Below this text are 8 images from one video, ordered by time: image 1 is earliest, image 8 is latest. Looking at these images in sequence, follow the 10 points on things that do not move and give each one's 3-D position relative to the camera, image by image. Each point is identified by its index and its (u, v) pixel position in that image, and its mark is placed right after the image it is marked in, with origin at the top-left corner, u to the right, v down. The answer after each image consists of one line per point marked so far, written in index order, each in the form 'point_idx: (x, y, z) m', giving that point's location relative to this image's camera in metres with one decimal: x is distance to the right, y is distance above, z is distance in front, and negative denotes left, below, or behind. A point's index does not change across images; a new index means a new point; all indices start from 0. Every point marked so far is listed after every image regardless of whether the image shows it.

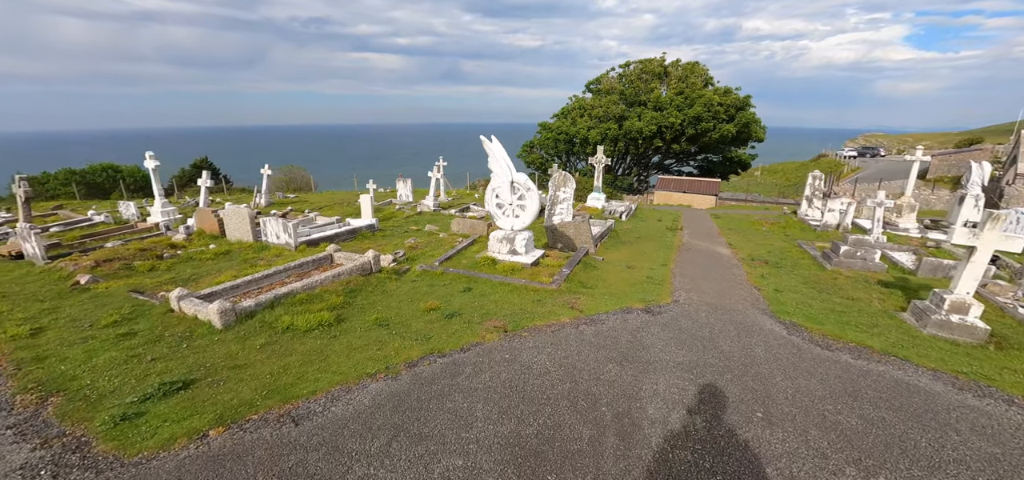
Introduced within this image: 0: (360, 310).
0: (-2.5, -1.2, +6.9) m
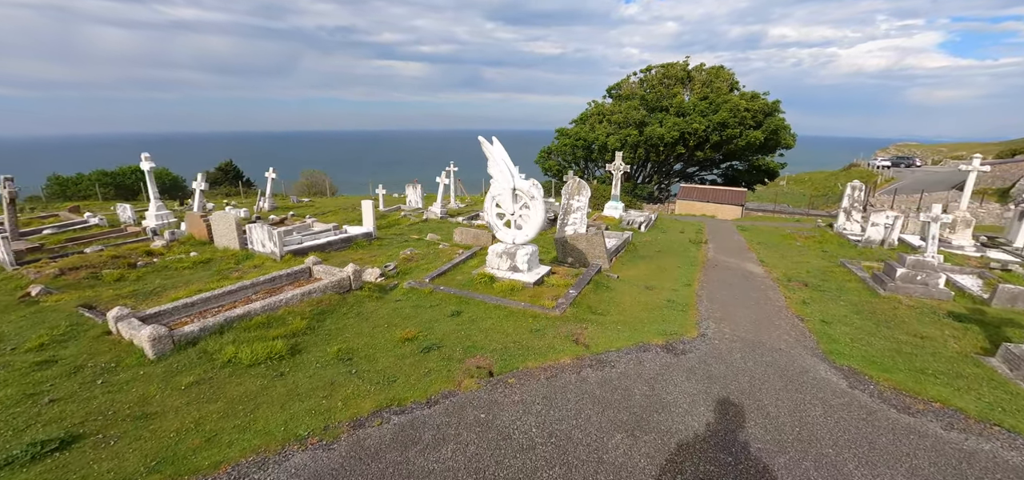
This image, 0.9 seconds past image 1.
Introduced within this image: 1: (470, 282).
0: (-2.6, -1.4, +5.8) m
1: (-0.8, -0.8, +8.2) m
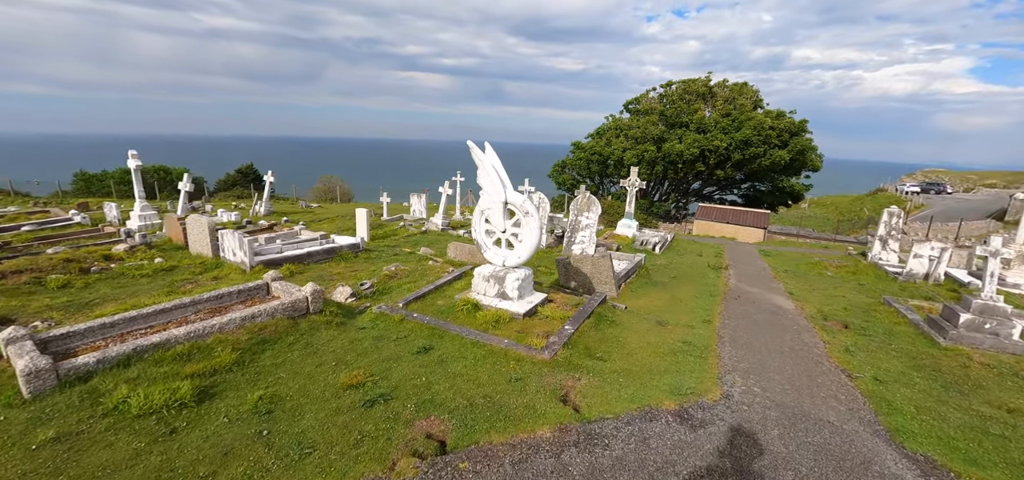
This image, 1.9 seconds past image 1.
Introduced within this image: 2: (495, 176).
0: (-2.9, -1.5, +4.7) m
1: (-1.0, -1.1, +7.0) m
2: (-0.3, +1.1, +7.0) m
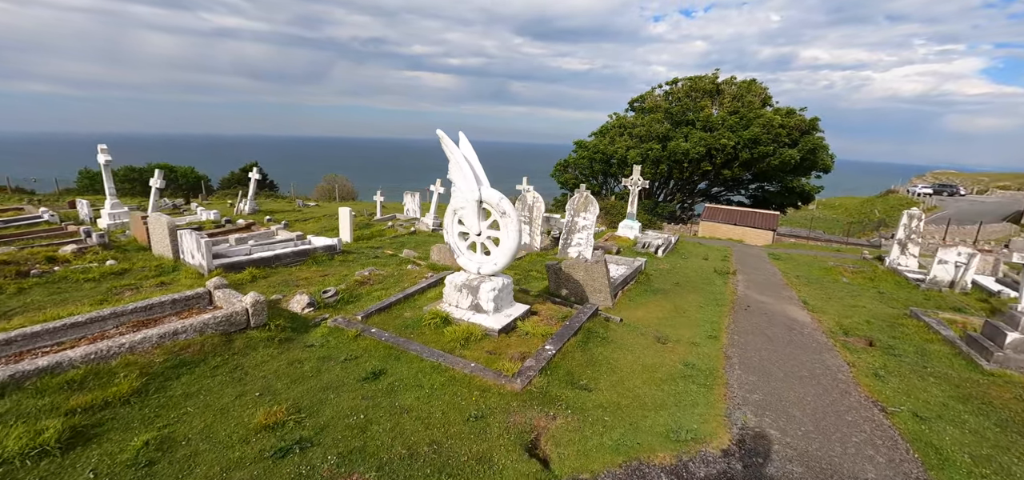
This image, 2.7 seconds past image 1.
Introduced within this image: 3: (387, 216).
0: (-3.3, -1.6, +3.8) m
1: (-1.4, -1.2, +6.1) m
2: (-0.6, +1.0, +6.1) m
3: (-5.8, +1.1, +19.8) m
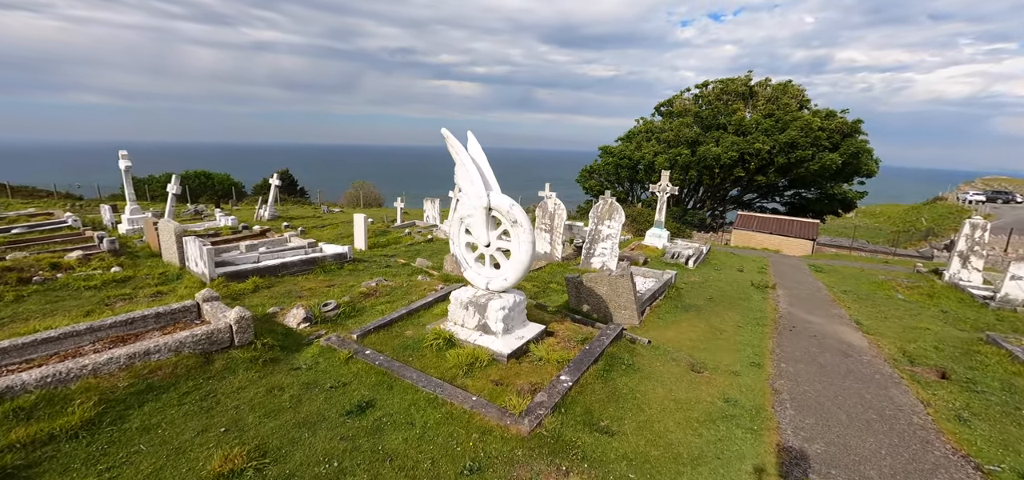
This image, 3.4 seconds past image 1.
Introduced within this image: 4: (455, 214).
0: (-3.3, -1.7, +3.3) m
1: (-1.2, -1.3, +5.5) m
2: (-0.5, +0.9, +5.4) m
3: (-4.9, +0.8, +19.4) m
4: (-0.8, +0.4, +5.9) m
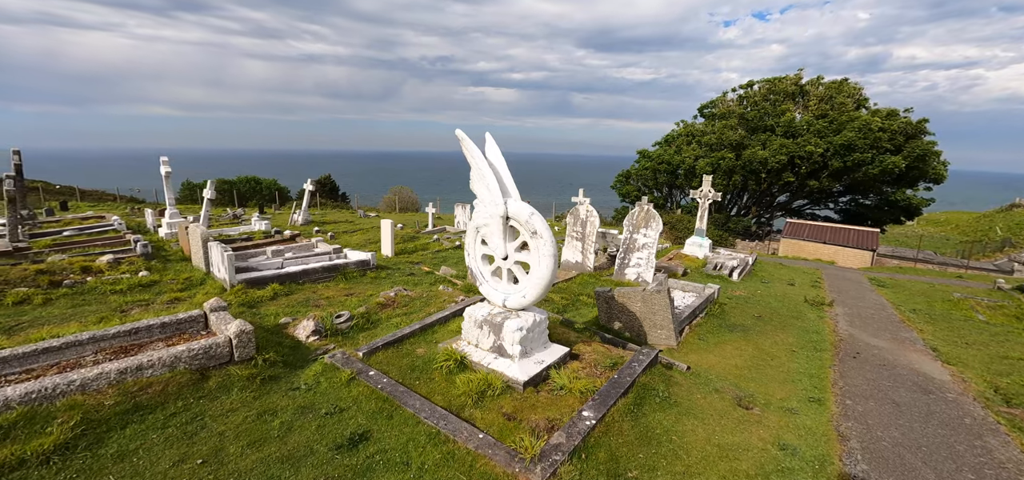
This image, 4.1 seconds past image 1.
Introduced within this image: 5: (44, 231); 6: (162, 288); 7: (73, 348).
0: (-3.2, -1.8, +3.0) m
1: (-1.0, -1.5, +5.0) m
2: (-0.2, +0.7, +4.9) m
3: (-3.5, +0.5, +19.2) m
4: (-0.5, +0.2, +5.4) m
5: (-14.4, +0.3, +13.0) m
6: (-6.6, -0.9, +8.0) m
7: (-4.9, -1.2, +4.7) m
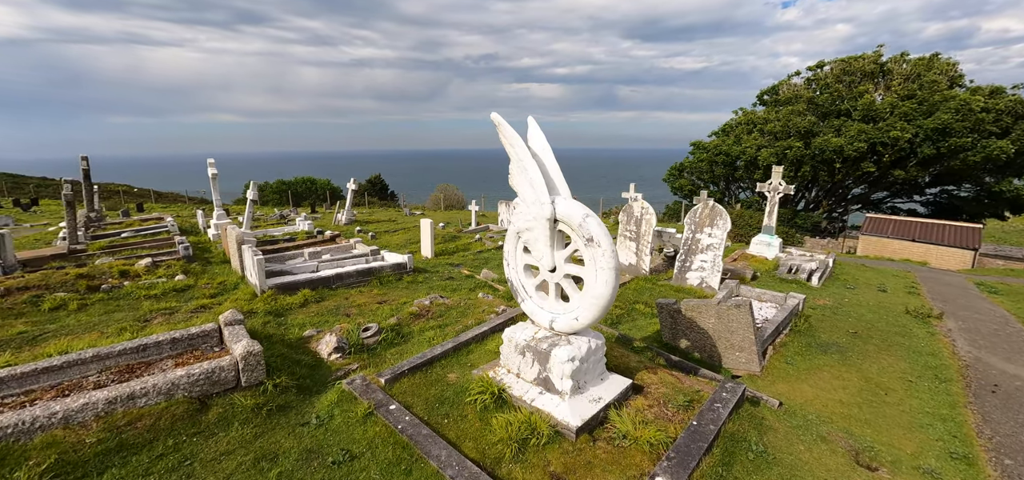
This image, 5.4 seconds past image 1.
0: (-2.9, -1.9, +2.4) m
1: (-0.5, -1.5, +4.2) m
2: (+0.2, +0.6, +4.0) m
3: (-1.5, +0.6, +18.6) m
4: (0.0, +0.2, +4.5) m
5: (-13.0, +0.2, +13.5) m
6: (-5.8, -1.0, +7.7) m
7: (-4.4, -1.3, +4.3) m
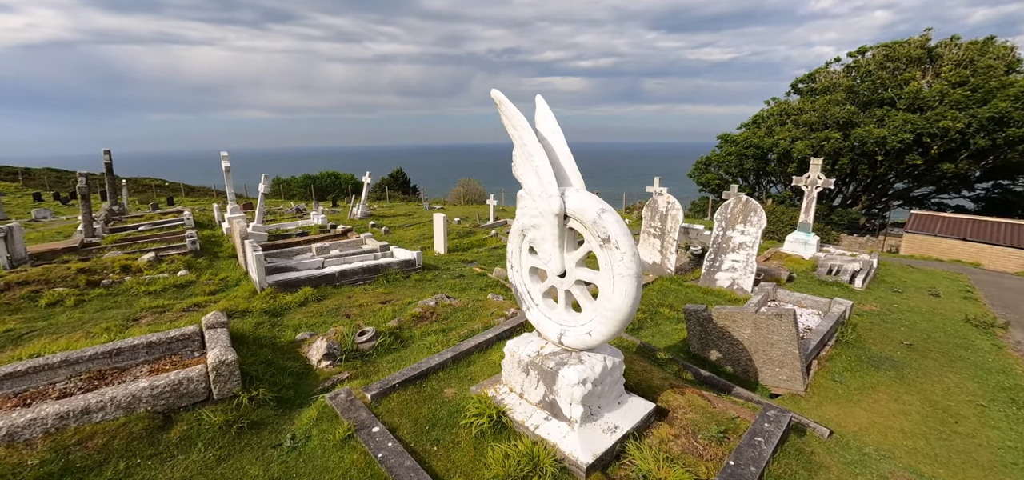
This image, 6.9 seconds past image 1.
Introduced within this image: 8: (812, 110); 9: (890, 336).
0: (-3.0, -1.8, +2.0) m
1: (-0.5, -1.5, +3.7) m
2: (+0.2, +0.7, +3.4) m
3: (-0.8, +0.8, +18.1) m
4: (0.0, +0.2, +3.9) m
5: (-12.5, +0.5, +13.6) m
6: (-5.6, -0.9, +7.5) m
7: (-4.4, -1.2, +4.0) m
8: (+13.8, +6.0, +19.2) m
9: (+6.4, -1.6, +7.1) m
